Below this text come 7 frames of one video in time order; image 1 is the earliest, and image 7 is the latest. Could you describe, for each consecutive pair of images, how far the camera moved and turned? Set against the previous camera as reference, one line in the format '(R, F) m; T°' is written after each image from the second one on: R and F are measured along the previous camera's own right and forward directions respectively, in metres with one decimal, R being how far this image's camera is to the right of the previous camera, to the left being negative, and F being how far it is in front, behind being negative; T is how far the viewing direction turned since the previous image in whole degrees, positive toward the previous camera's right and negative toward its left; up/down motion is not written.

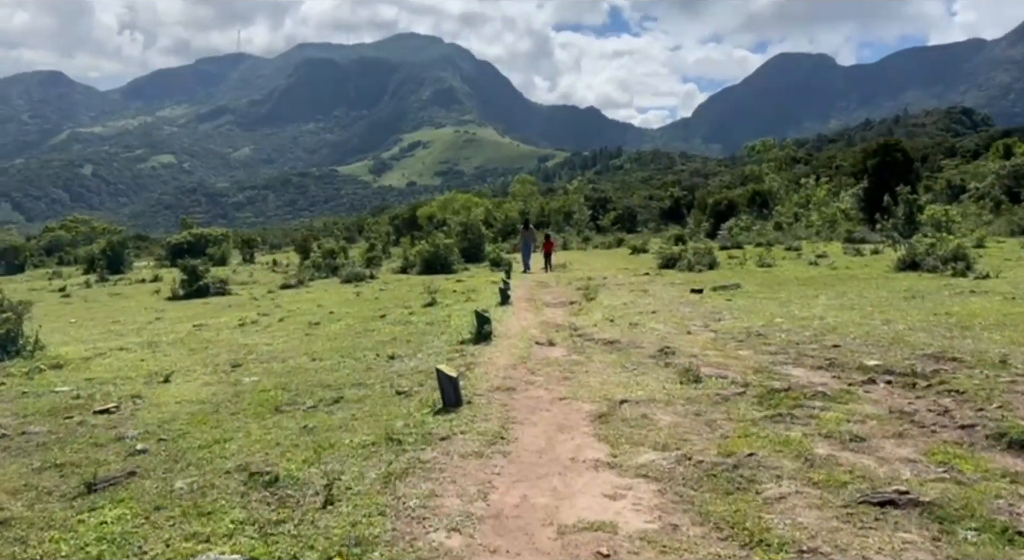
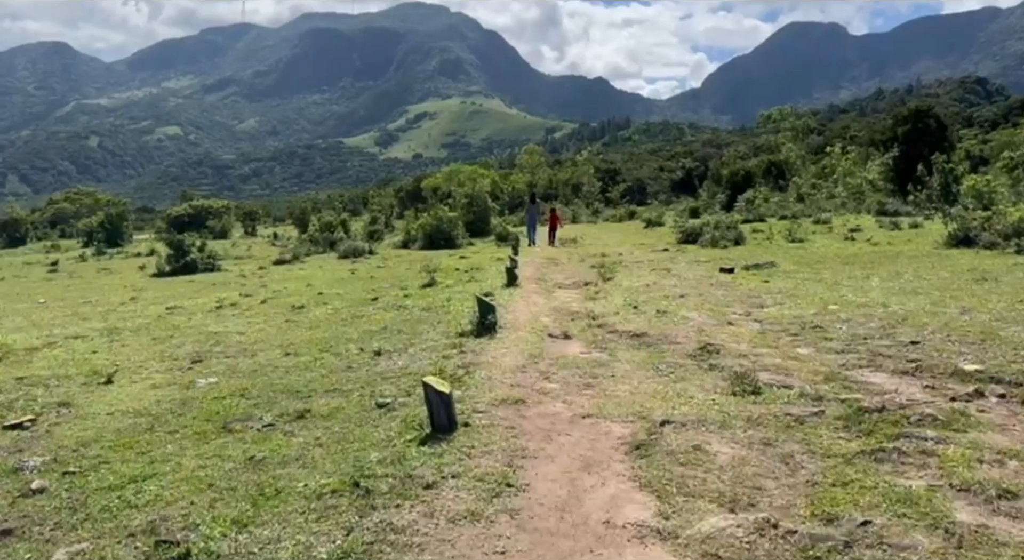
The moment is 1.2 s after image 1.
(0.0, +2.7) m; 0°
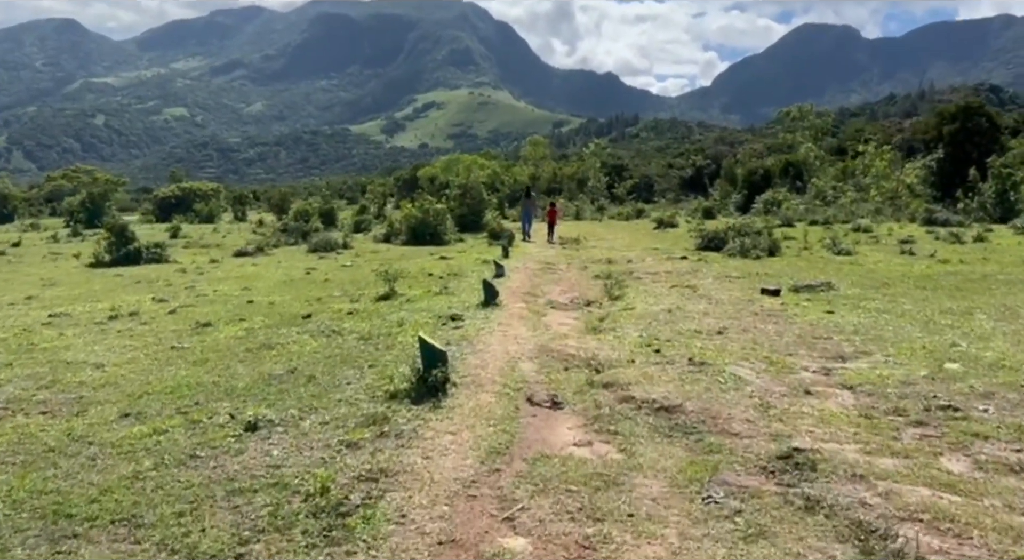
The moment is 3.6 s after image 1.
(+0.5, +5.2) m; 0°
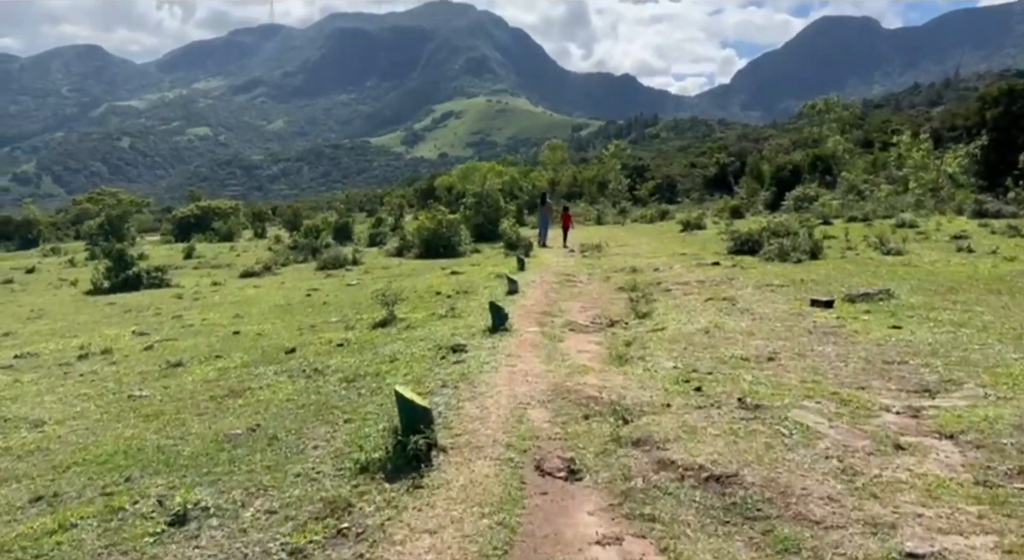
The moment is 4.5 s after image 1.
(+0.2, +2.1) m; -2°
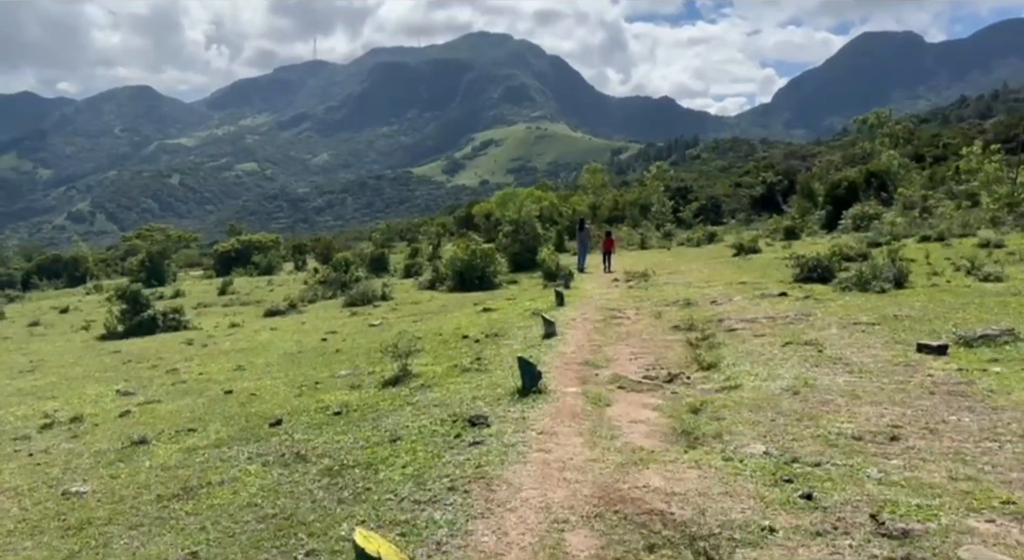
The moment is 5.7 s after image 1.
(+0.1, +2.7) m; -3°
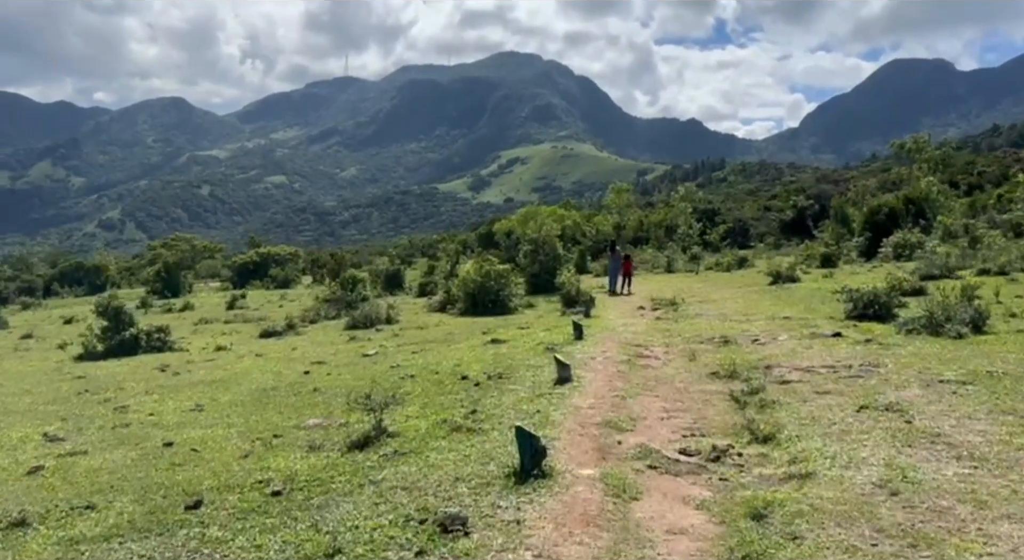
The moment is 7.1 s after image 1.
(+0.2, +2.8) m; -2°
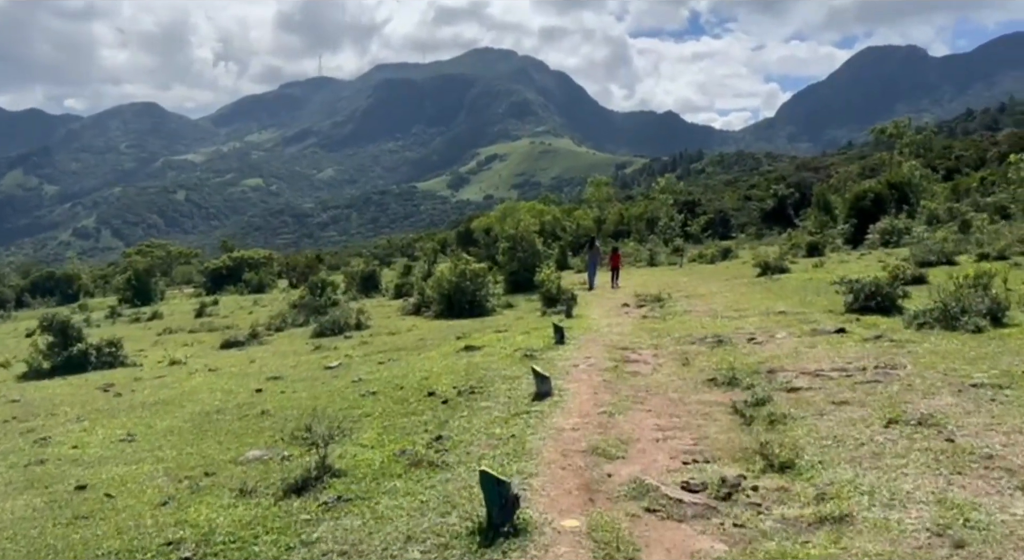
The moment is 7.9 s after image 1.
(+0.2, +1.7) m; +1°
